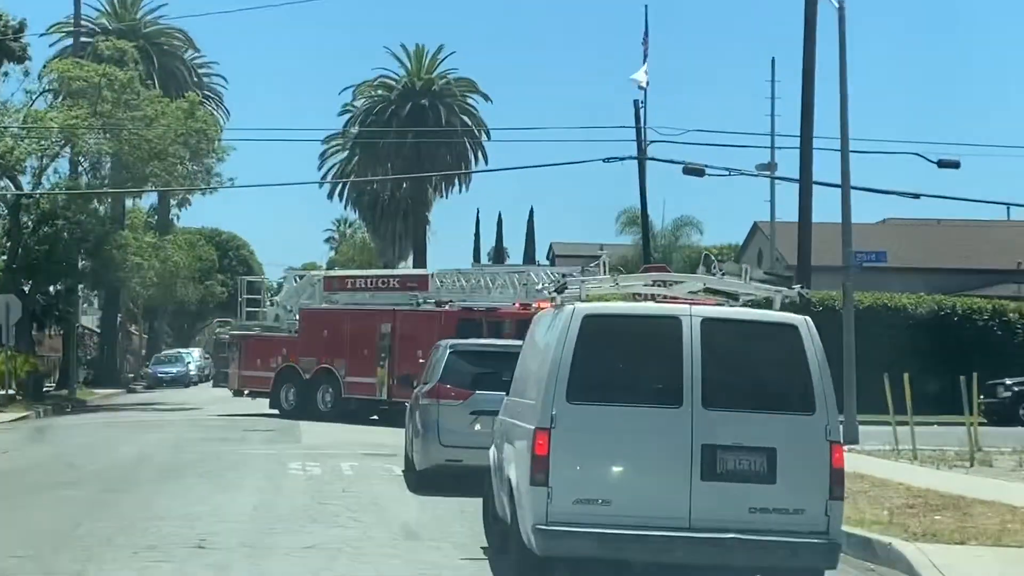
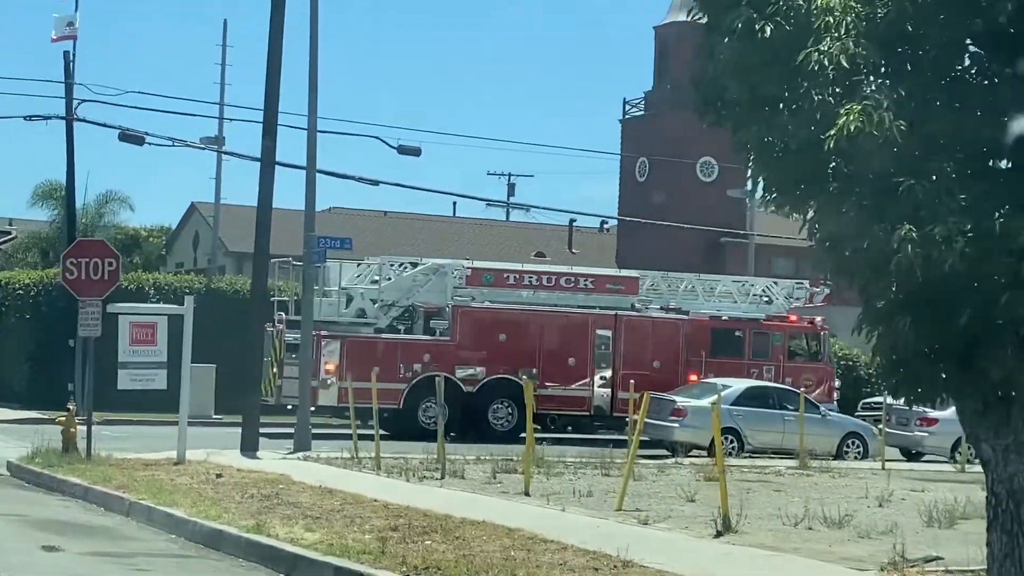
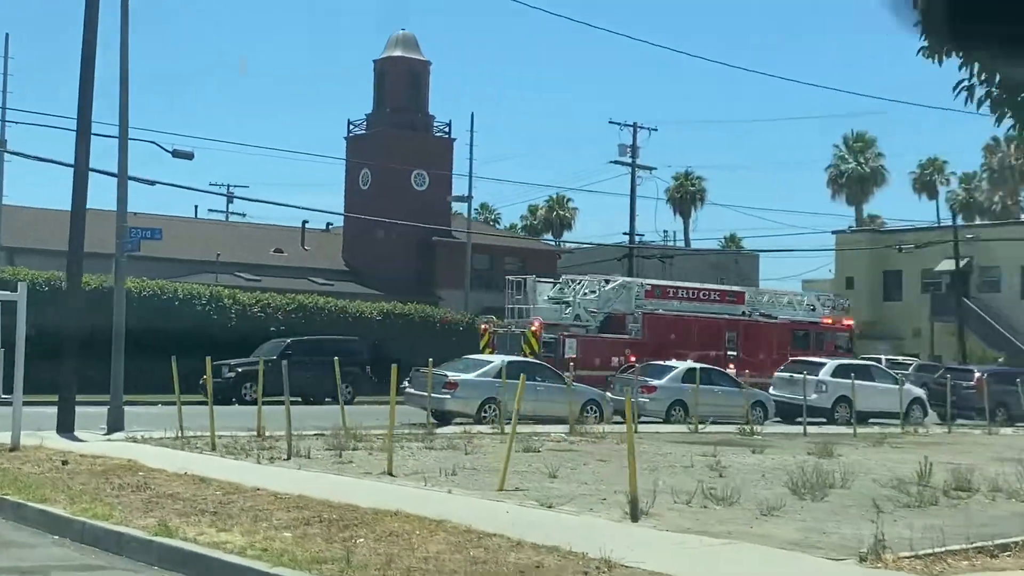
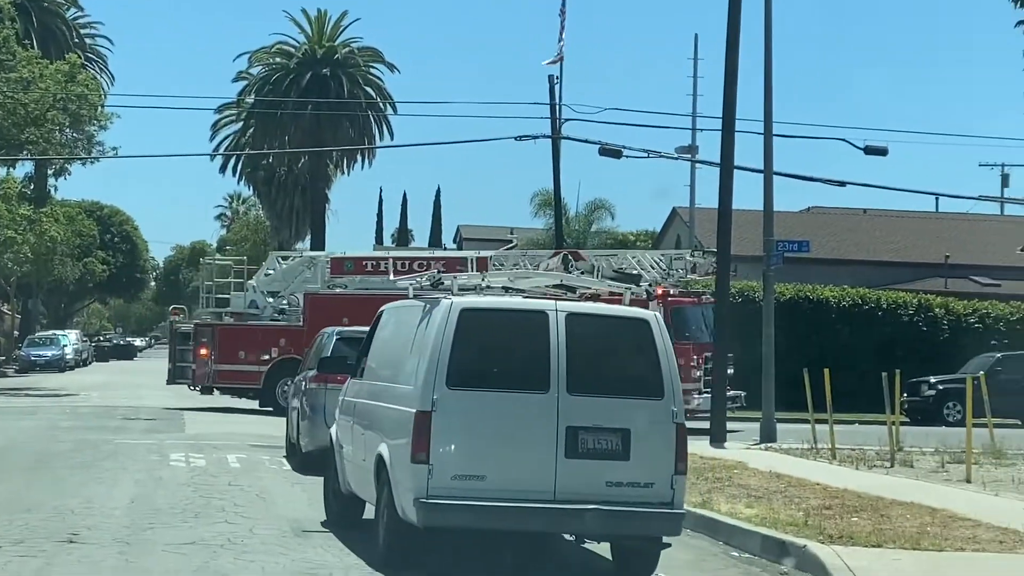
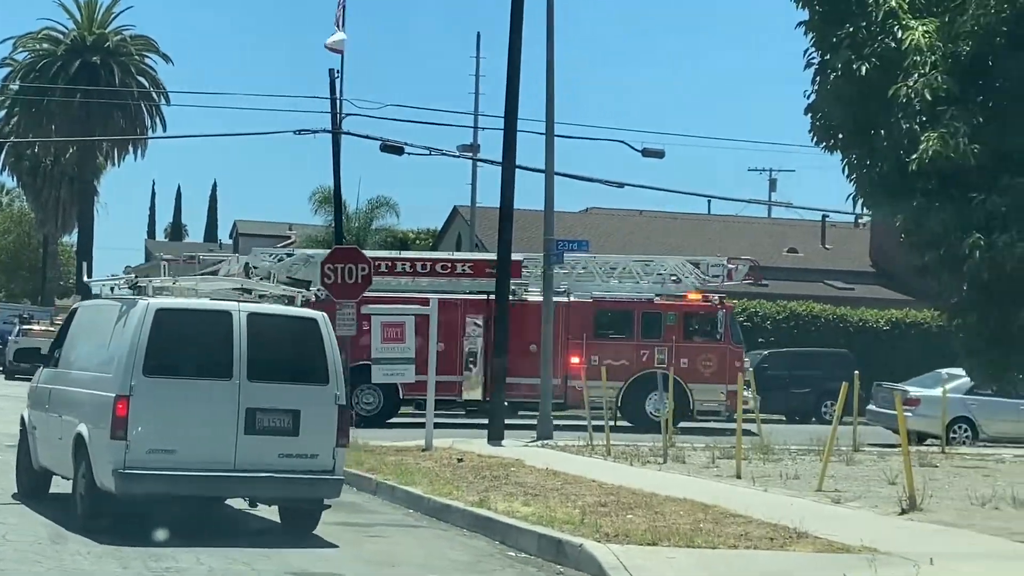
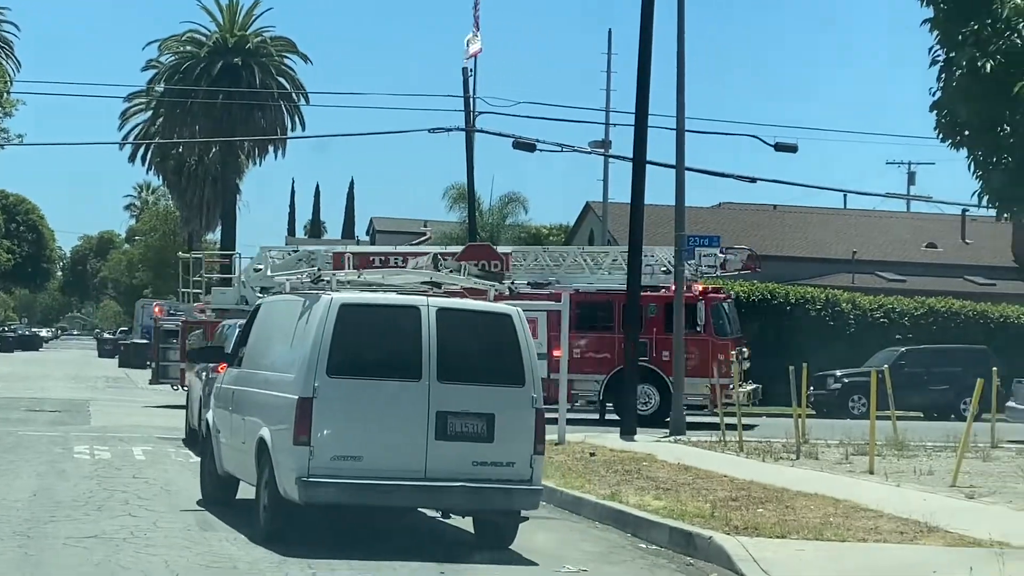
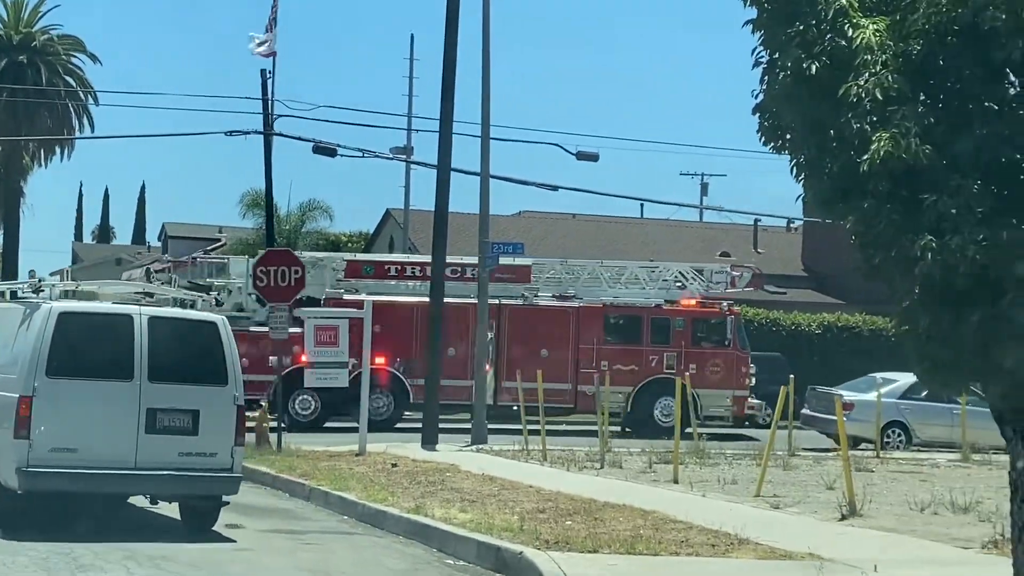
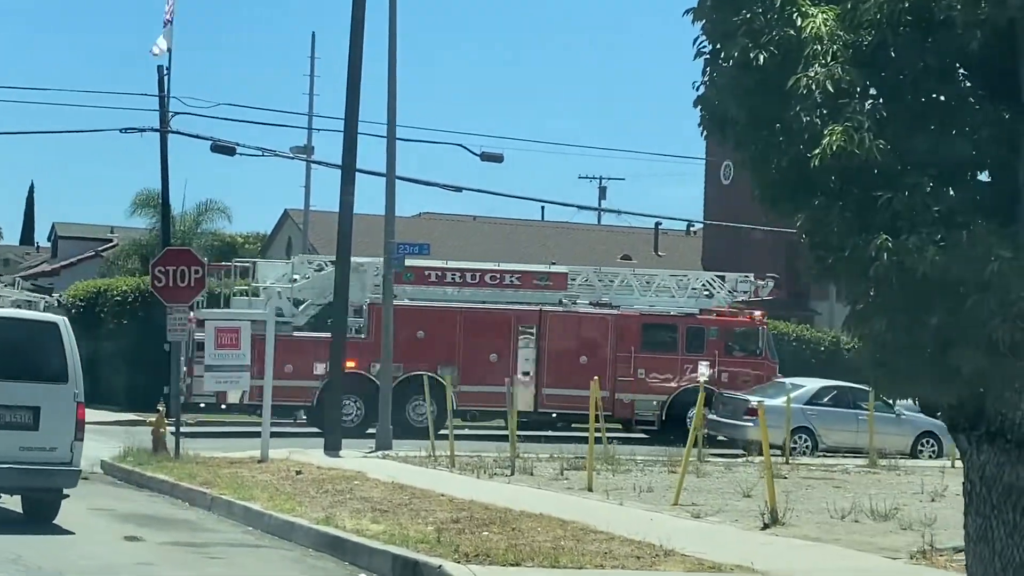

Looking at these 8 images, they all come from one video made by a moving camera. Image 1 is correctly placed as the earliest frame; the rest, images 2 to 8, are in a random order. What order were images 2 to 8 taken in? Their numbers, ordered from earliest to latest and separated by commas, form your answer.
4, 6, 5, 7, 8, 2, 3
